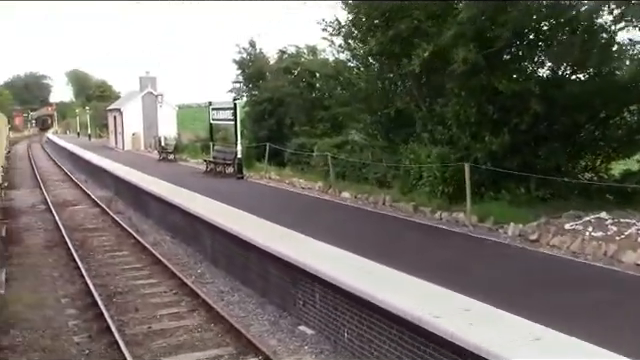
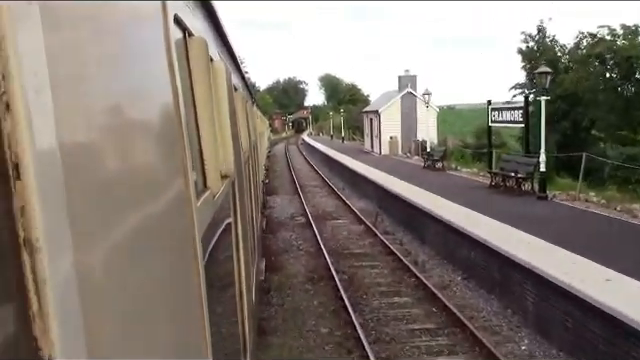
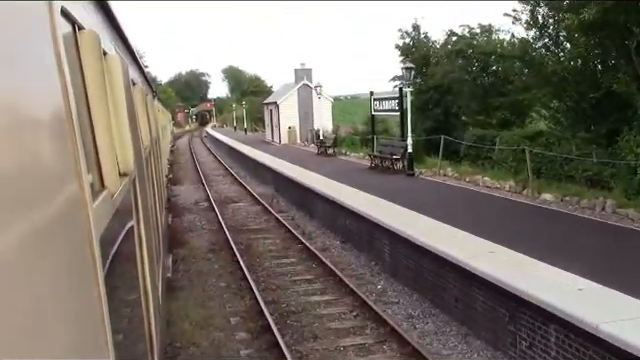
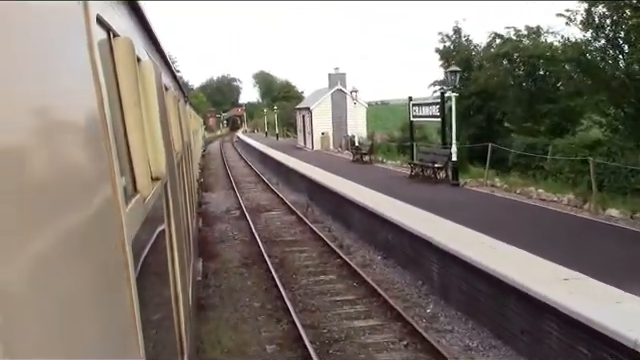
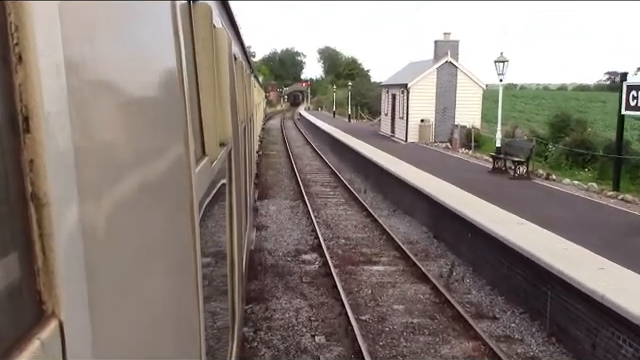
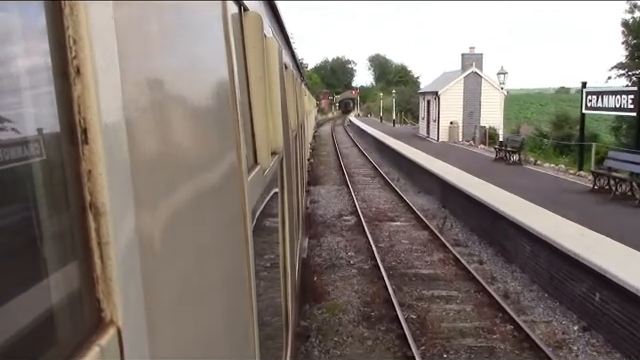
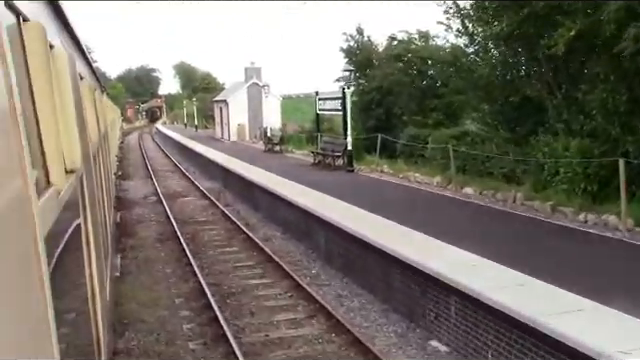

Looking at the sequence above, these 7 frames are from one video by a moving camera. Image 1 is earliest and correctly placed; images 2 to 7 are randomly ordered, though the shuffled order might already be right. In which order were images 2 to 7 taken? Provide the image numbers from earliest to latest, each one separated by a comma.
7, 3, 4, 2, 6, 5
